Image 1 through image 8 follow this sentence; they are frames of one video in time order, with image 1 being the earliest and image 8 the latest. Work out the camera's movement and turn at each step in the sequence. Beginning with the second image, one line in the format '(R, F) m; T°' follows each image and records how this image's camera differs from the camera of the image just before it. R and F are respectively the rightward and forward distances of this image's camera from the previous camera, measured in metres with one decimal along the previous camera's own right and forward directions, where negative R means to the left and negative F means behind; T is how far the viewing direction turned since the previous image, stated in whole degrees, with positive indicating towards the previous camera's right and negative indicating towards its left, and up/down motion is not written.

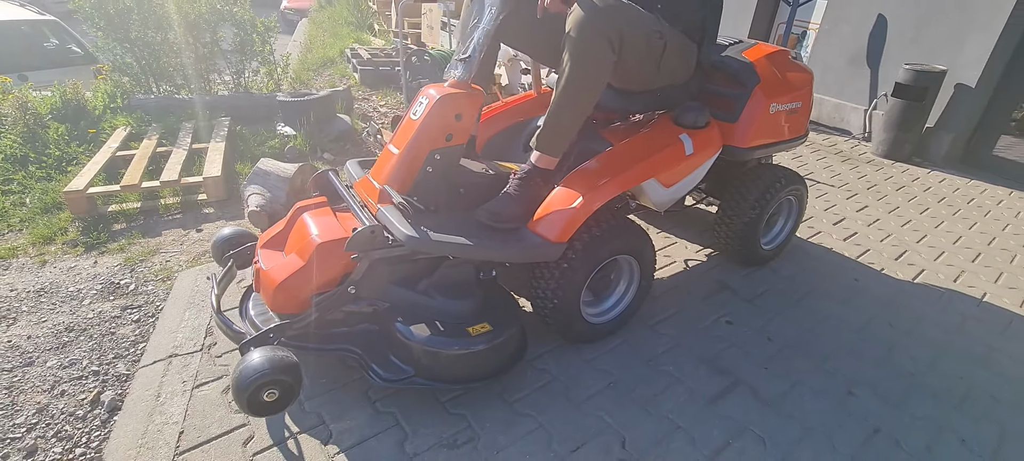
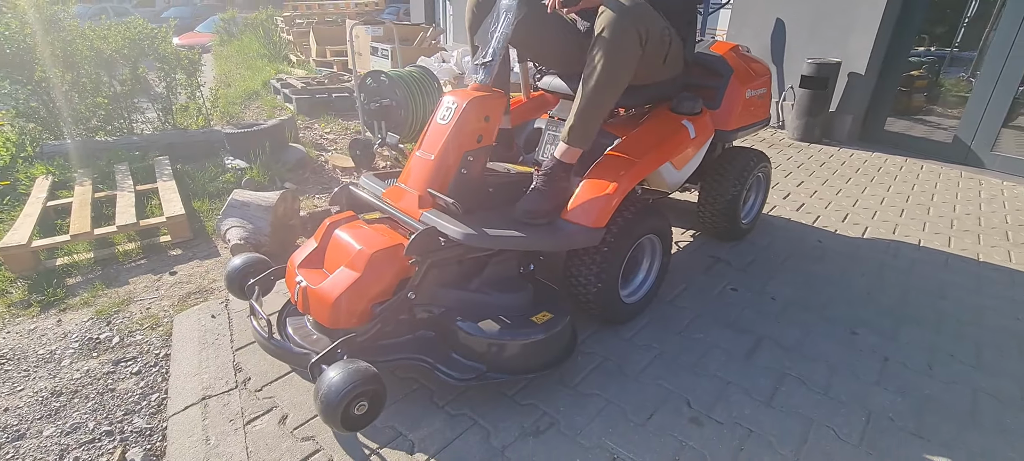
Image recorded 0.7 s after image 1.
(-0.5, 0.0) m; +9°
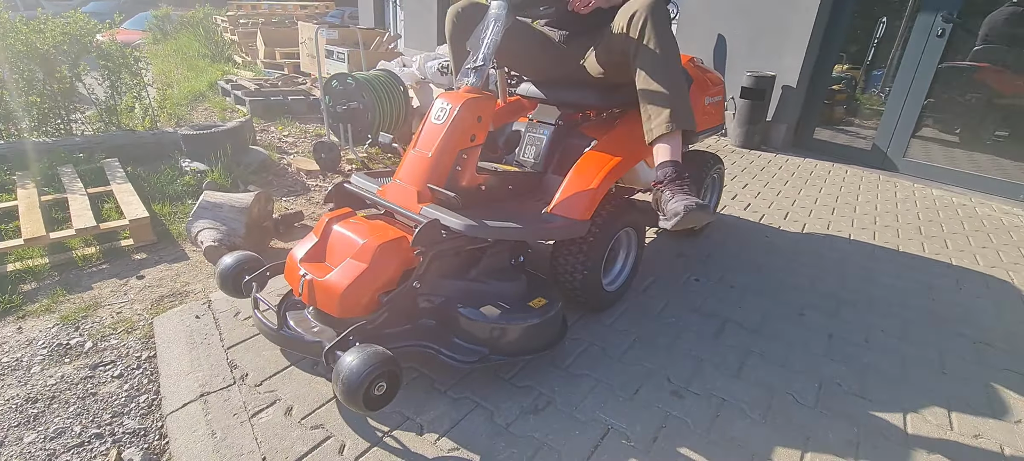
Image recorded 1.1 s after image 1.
(-0.2, -0.1) m; +6°
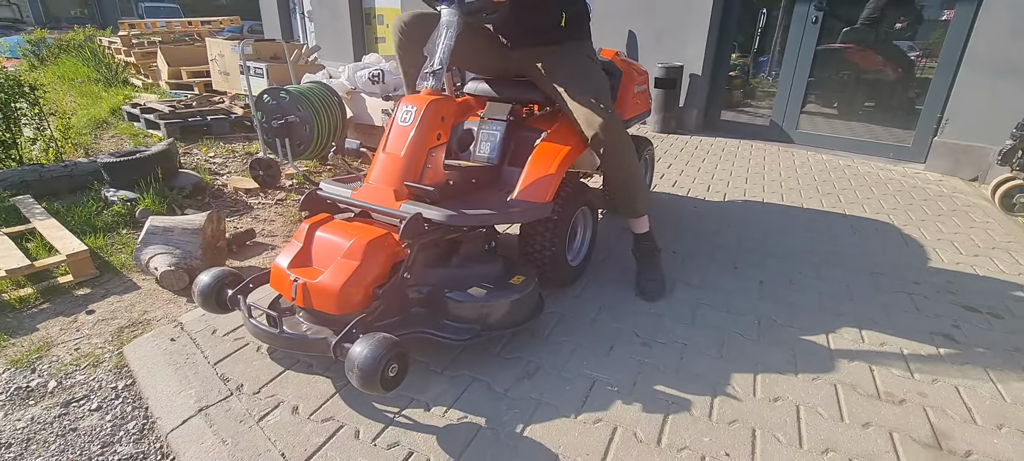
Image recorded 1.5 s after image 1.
(-0.2, -0.2) m; +8°
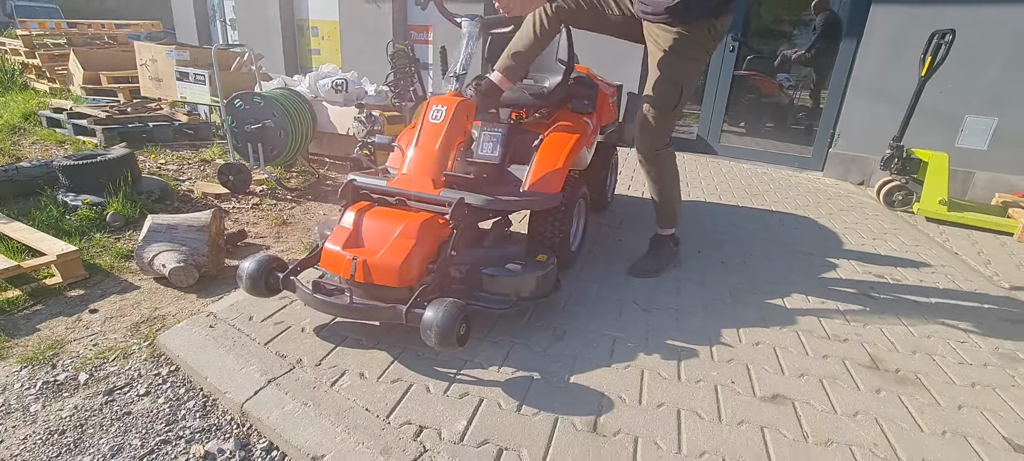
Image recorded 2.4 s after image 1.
(-0.6, -0.3) m; +9°
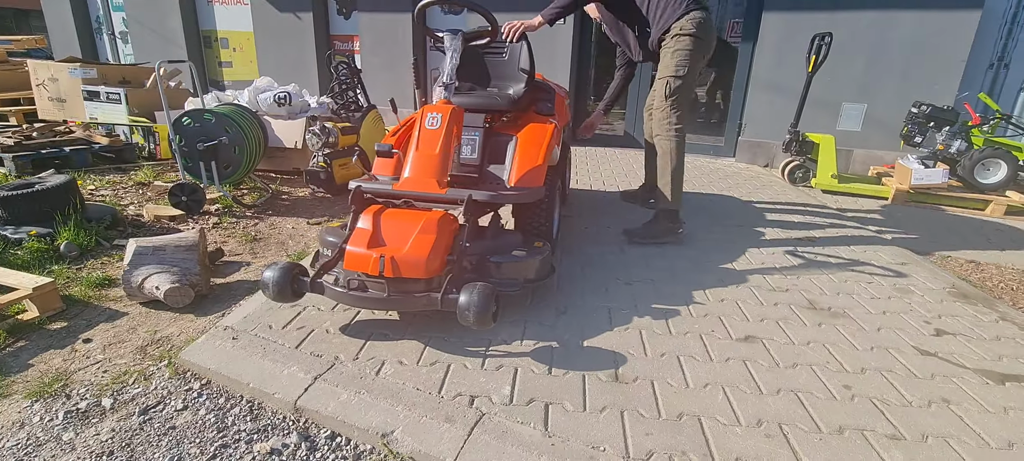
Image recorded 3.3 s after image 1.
(-0.5, -0.3) m; +9°
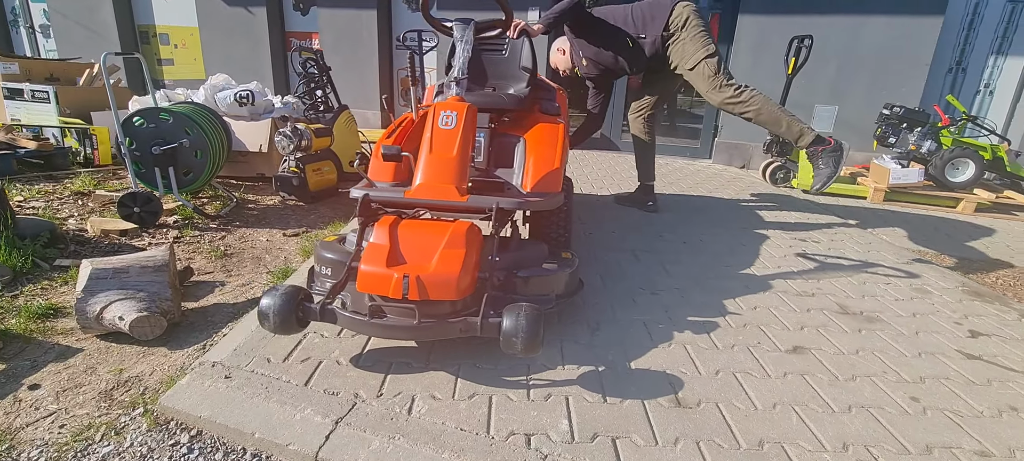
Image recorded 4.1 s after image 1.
(-0.4, +0.3) m; +5°
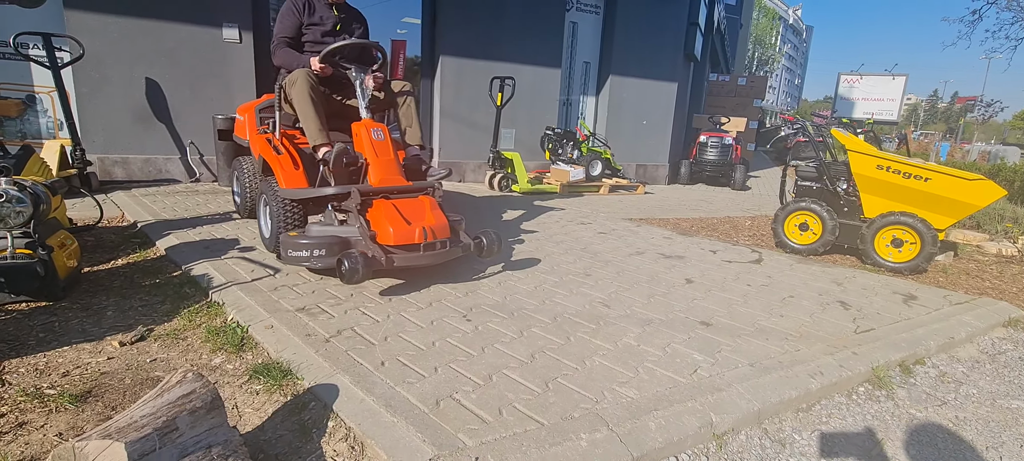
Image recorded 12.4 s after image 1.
(-0.6, +0.1) m; +11°
